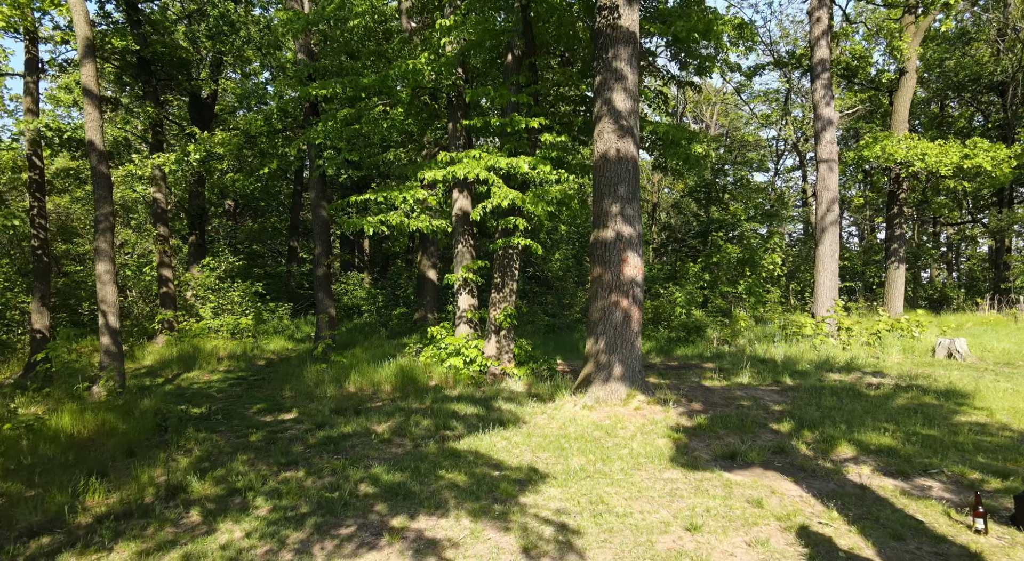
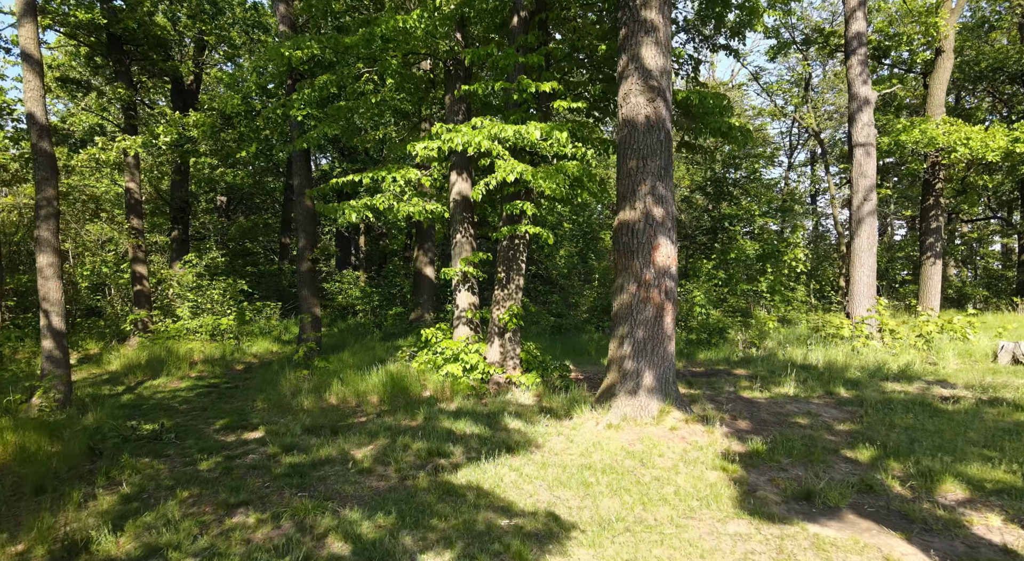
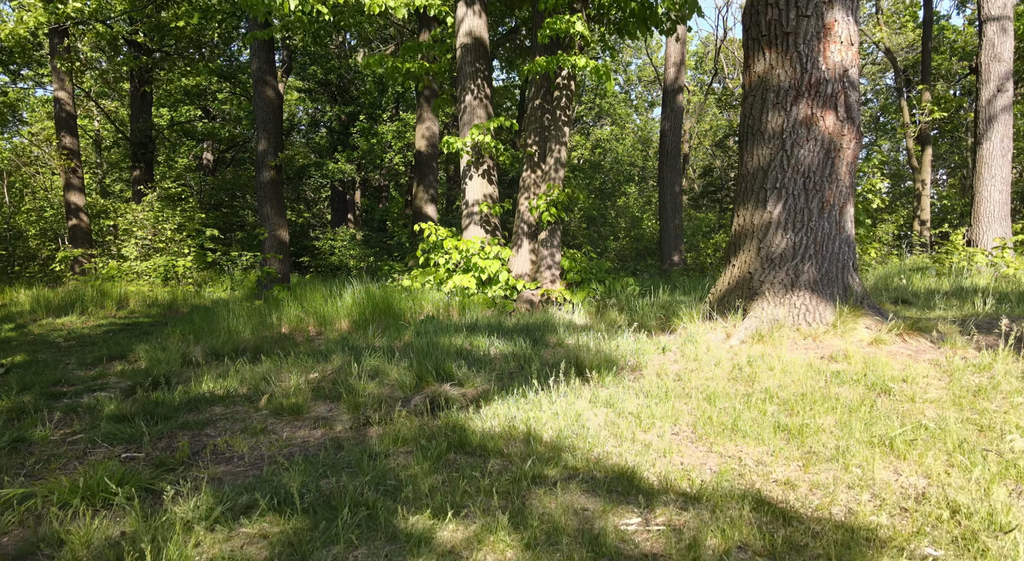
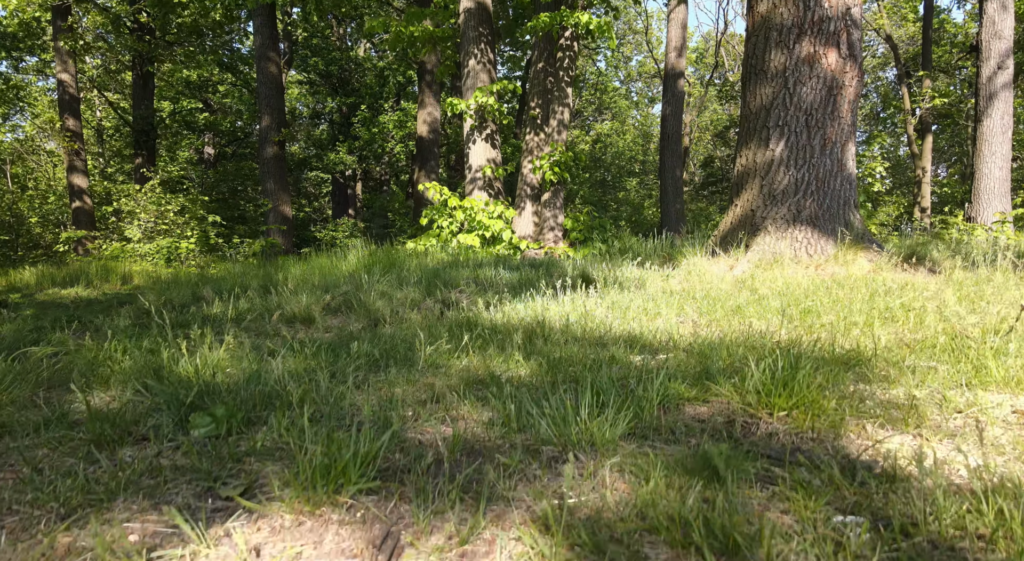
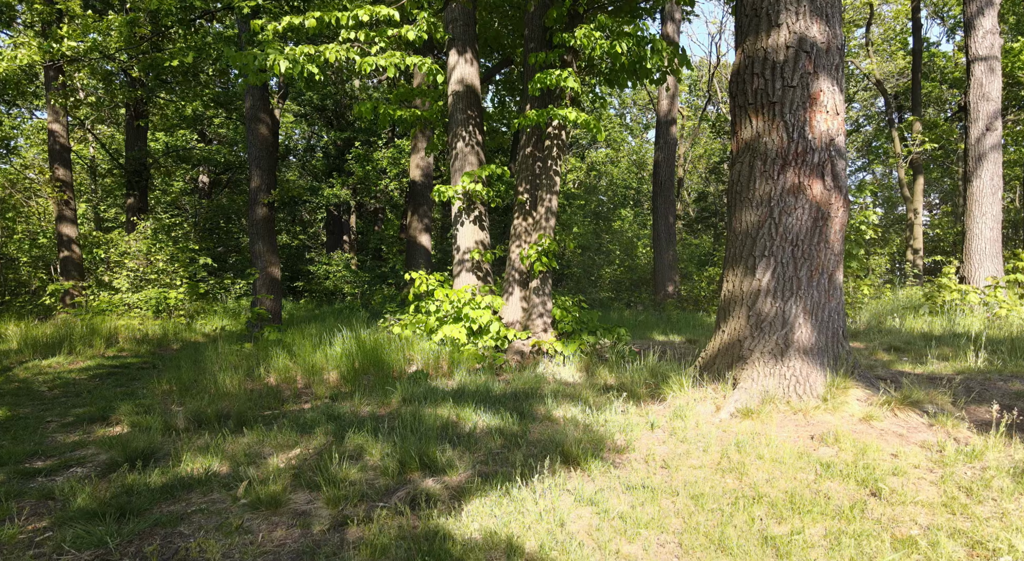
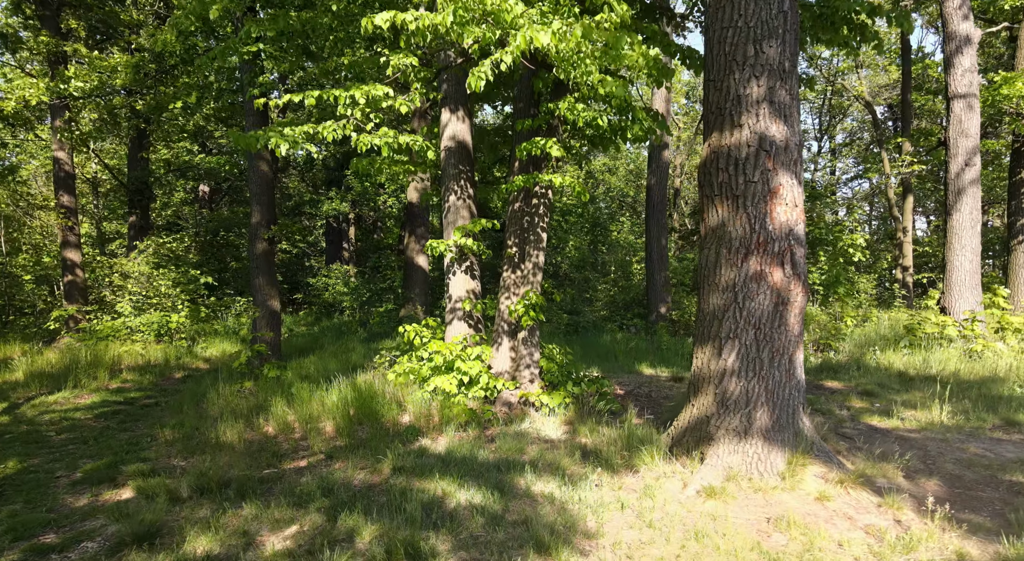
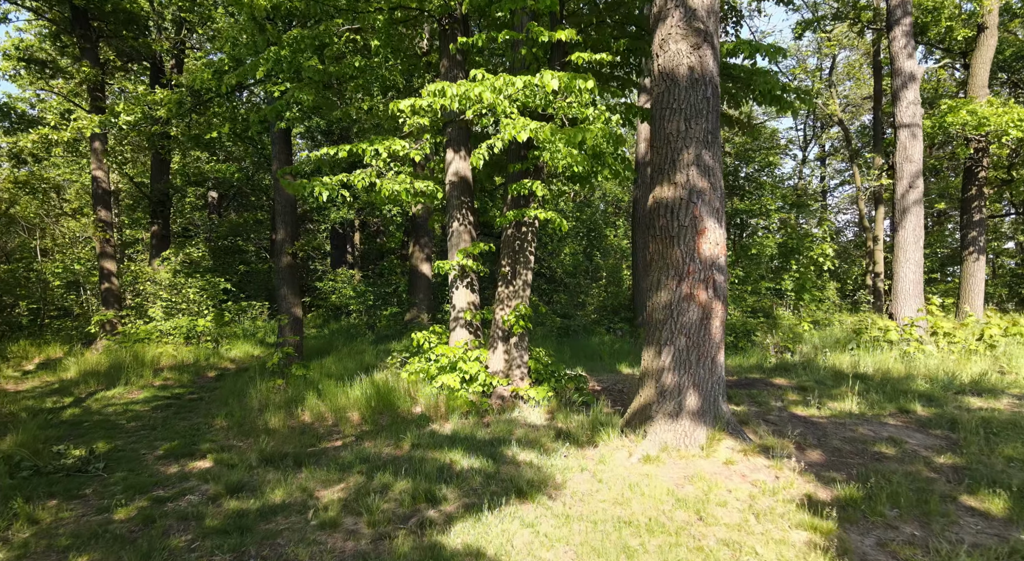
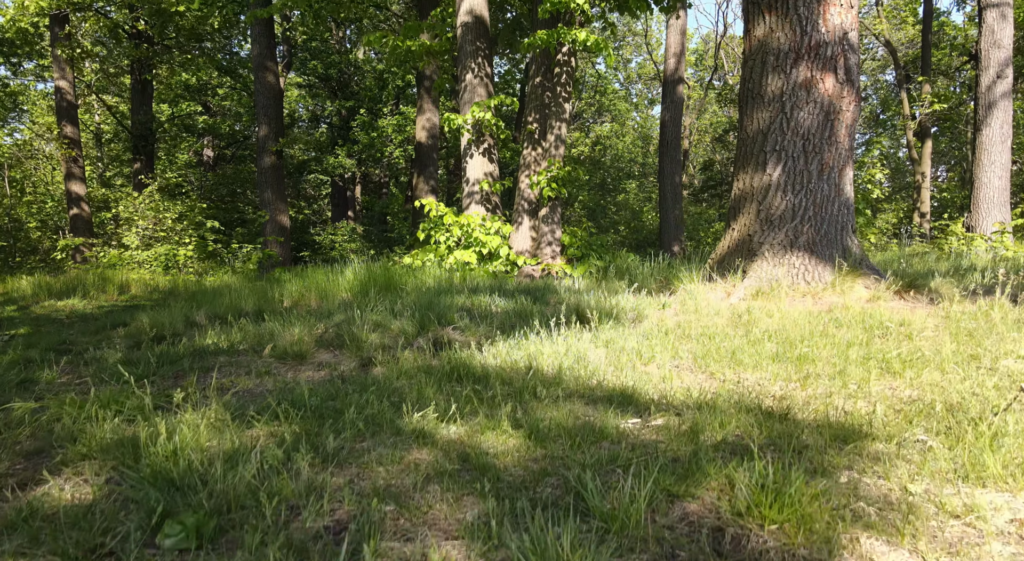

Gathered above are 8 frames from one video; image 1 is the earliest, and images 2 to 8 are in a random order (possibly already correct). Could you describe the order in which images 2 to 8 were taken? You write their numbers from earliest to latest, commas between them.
2, 7, 6, 5, 3, 8, 4
